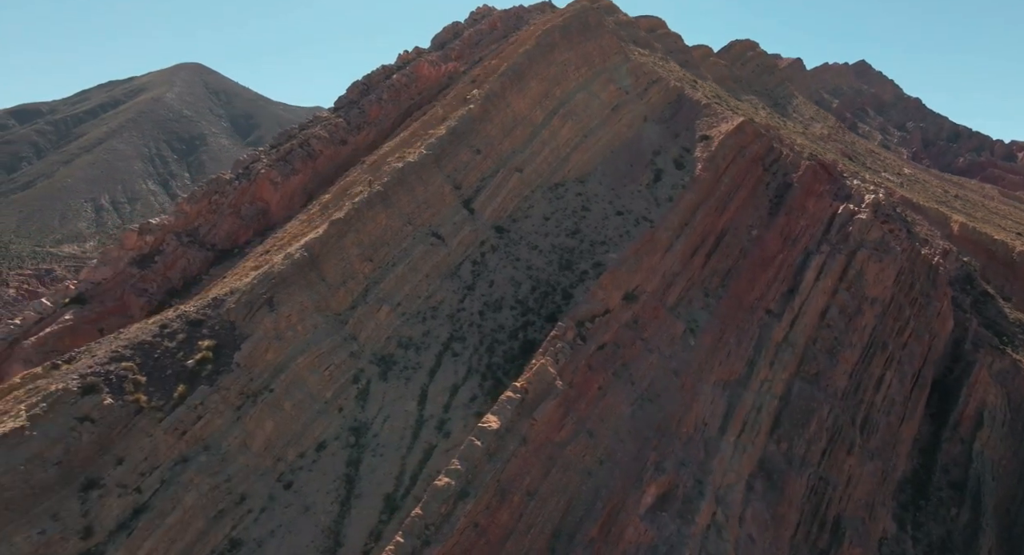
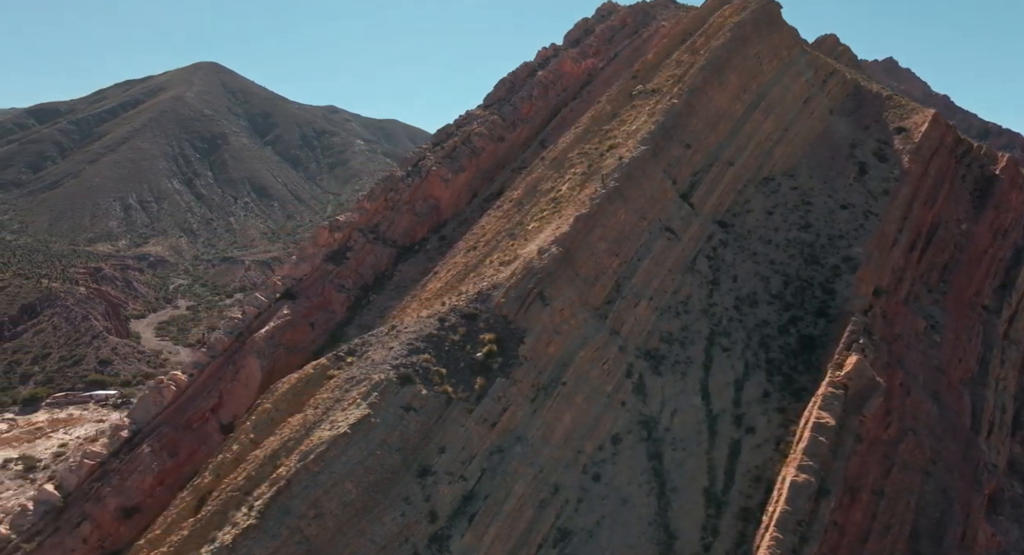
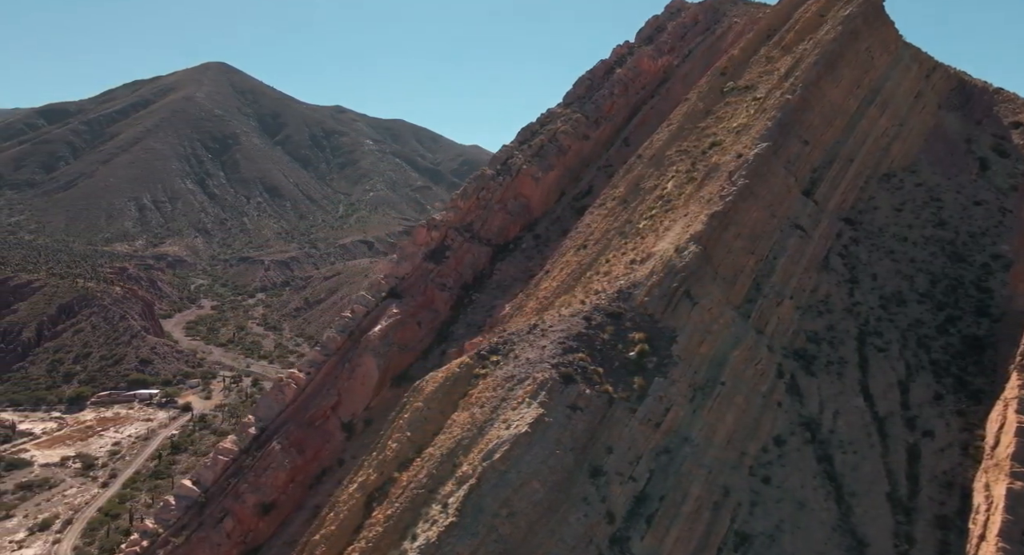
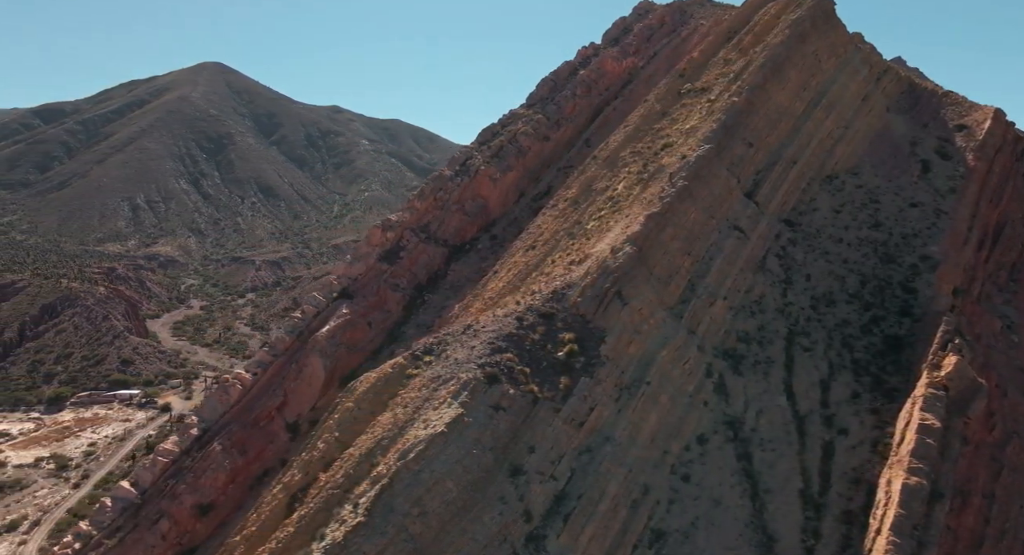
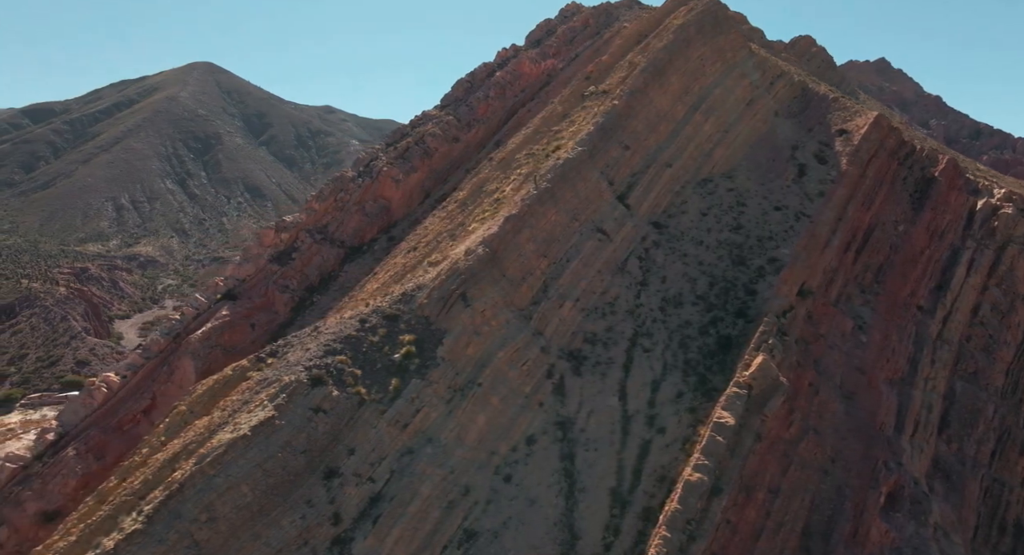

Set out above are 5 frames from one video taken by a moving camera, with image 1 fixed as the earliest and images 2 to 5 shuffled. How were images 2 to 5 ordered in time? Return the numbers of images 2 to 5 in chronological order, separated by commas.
5, 2, 4, 3
